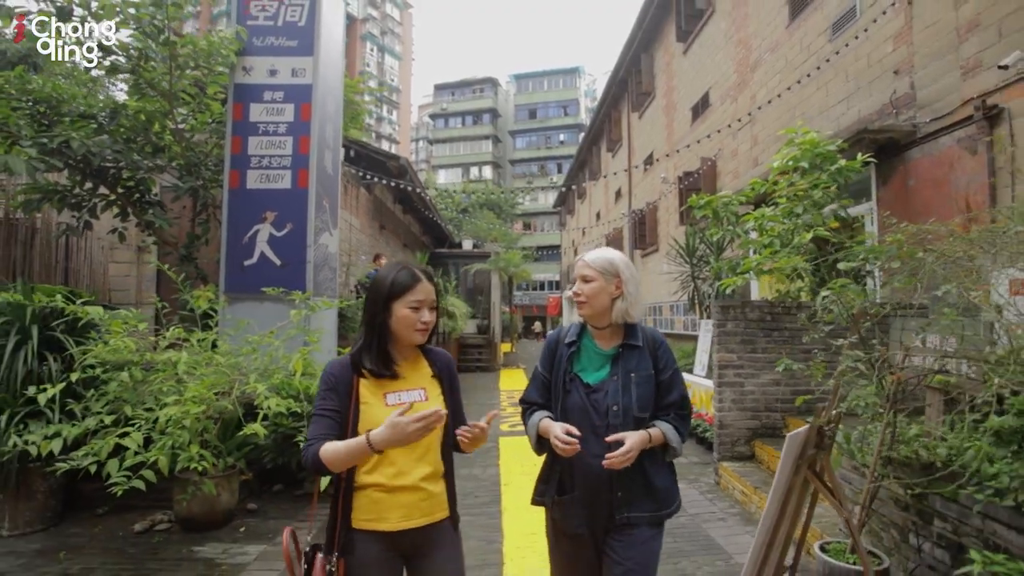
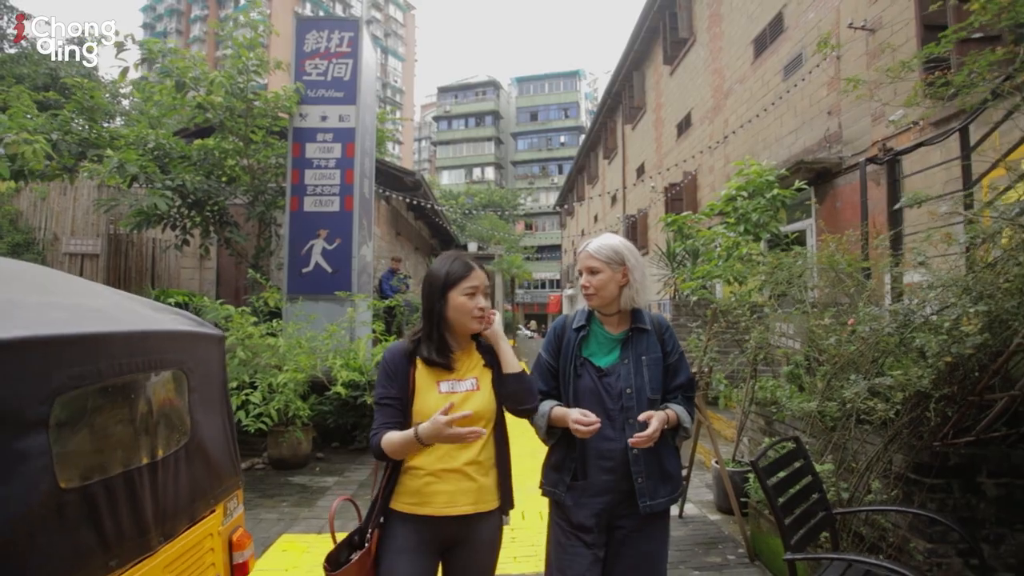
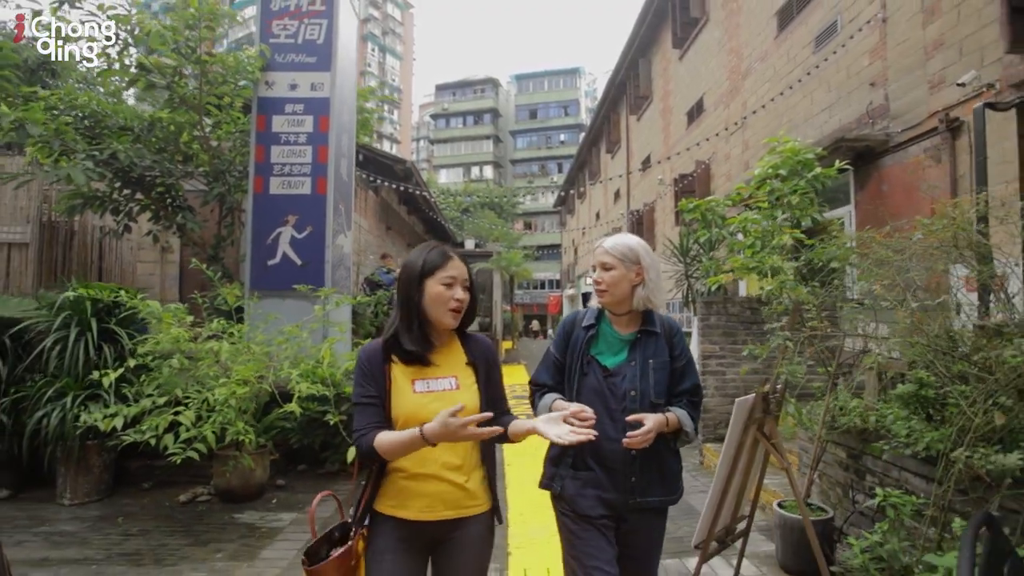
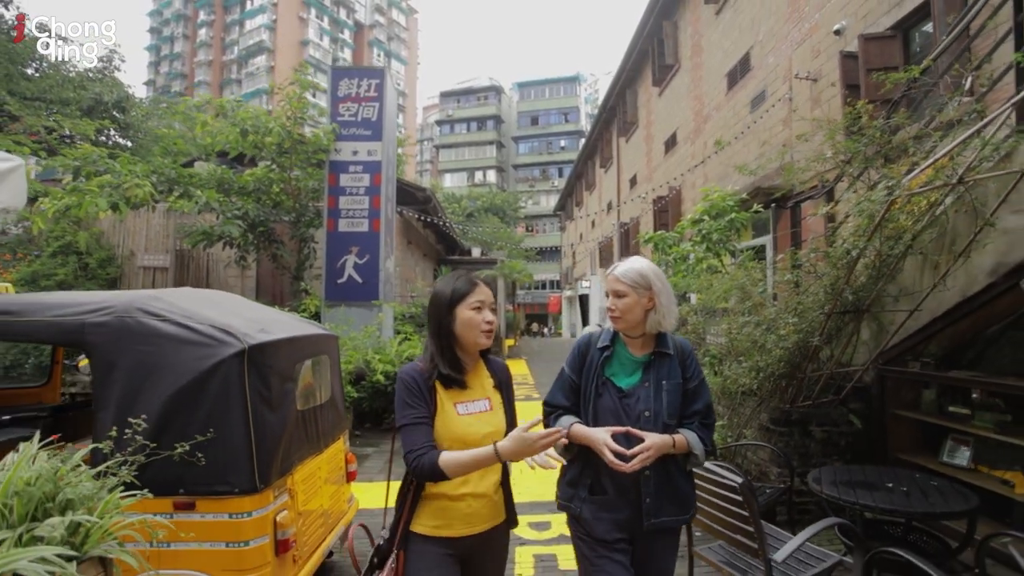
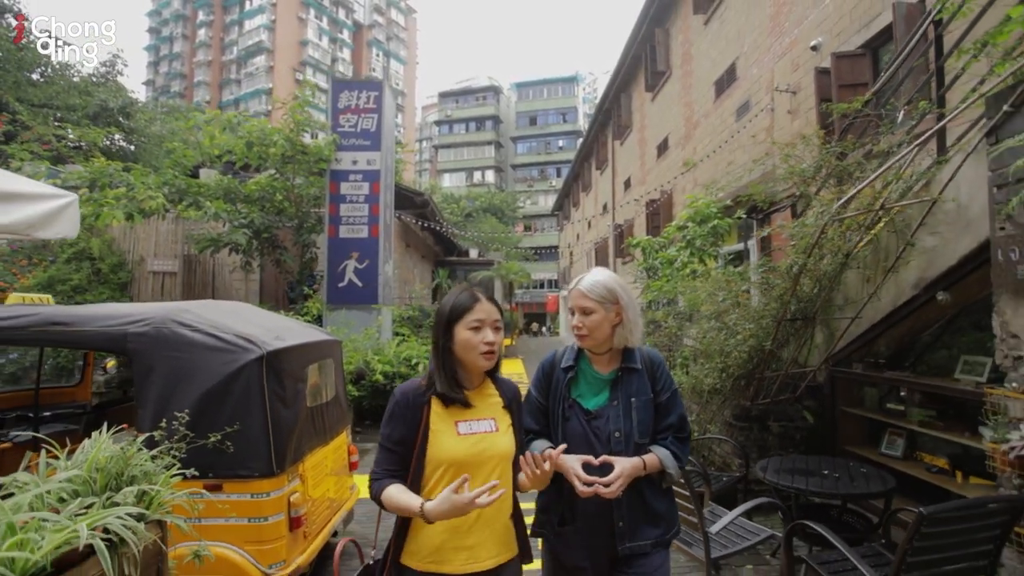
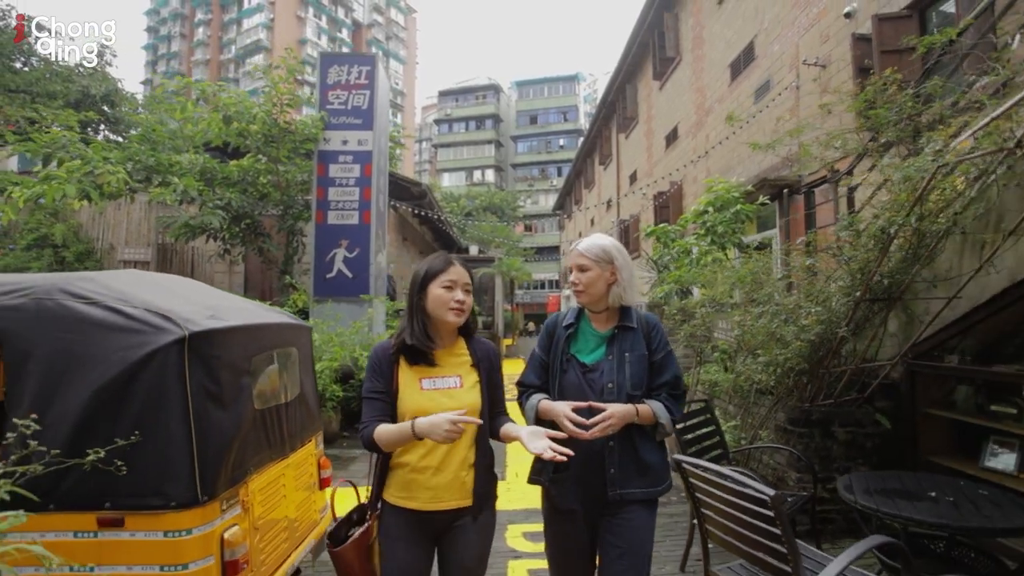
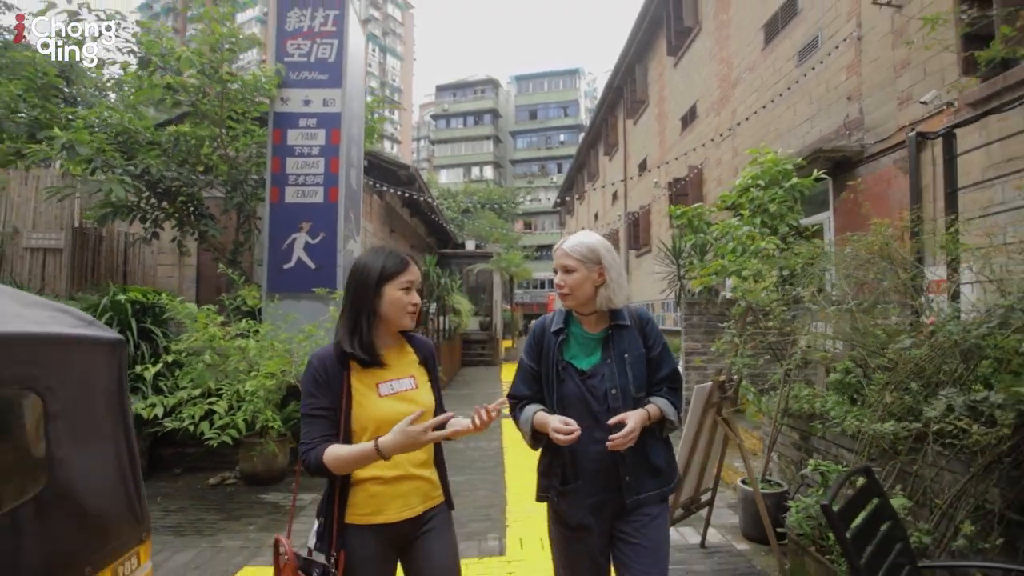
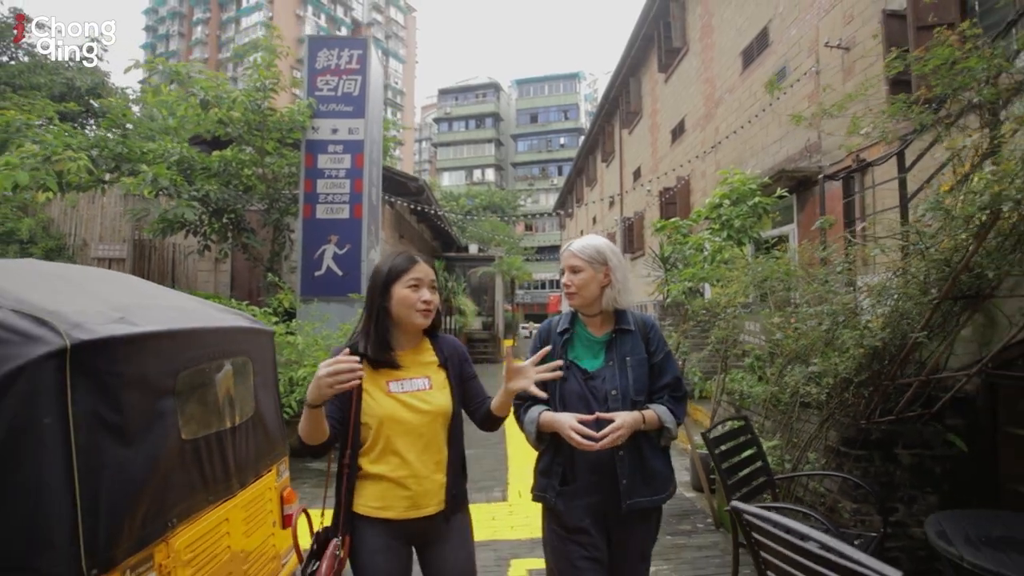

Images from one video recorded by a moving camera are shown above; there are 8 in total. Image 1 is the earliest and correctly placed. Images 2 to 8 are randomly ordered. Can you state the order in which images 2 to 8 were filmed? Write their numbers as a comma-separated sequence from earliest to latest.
3, 7, 2, 8, 6, 4, 5
